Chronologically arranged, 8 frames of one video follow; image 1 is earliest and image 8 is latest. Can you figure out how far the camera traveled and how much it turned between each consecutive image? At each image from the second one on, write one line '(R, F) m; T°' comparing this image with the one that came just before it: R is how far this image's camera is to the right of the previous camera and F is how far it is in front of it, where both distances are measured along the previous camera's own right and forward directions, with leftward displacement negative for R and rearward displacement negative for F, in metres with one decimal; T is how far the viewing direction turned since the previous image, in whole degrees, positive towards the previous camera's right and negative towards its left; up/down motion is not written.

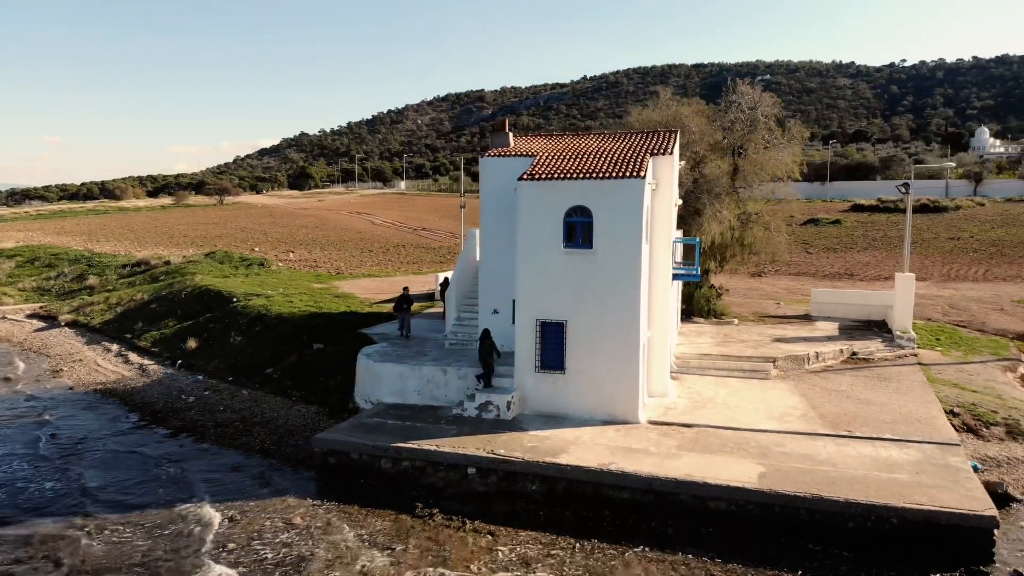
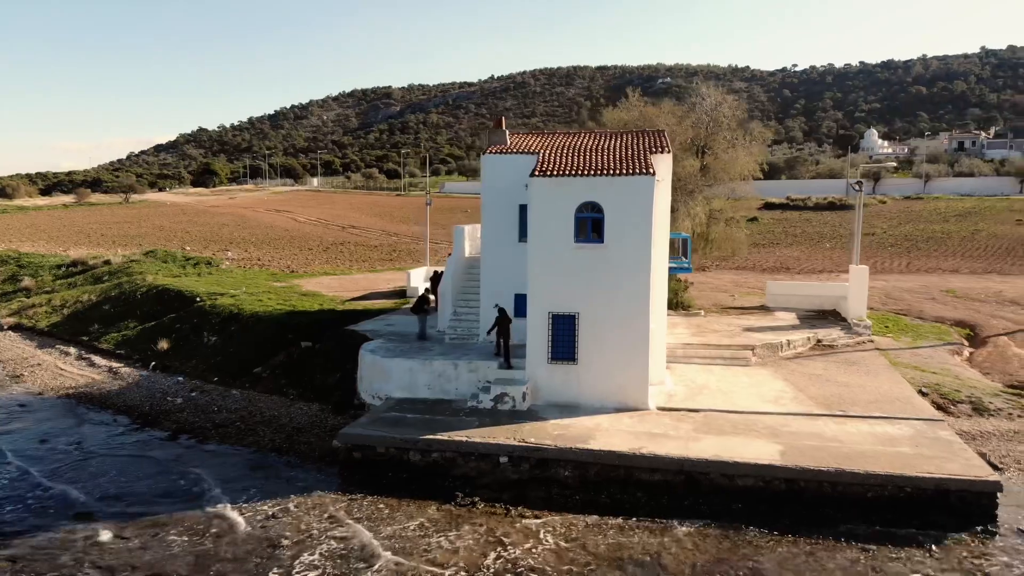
(-2.1, -0.3) m; +7°
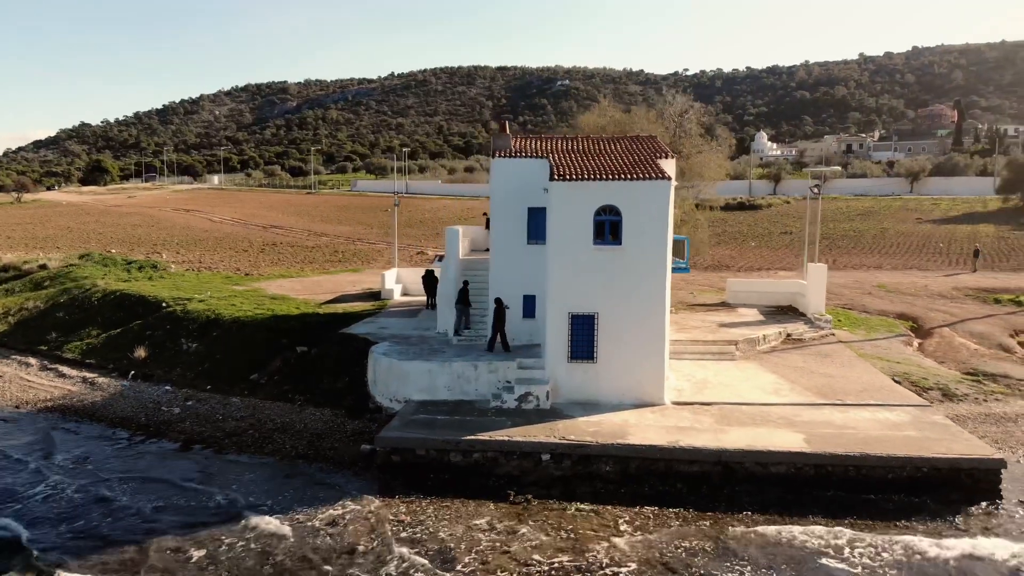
(-2.5, -0.2) m; +8°
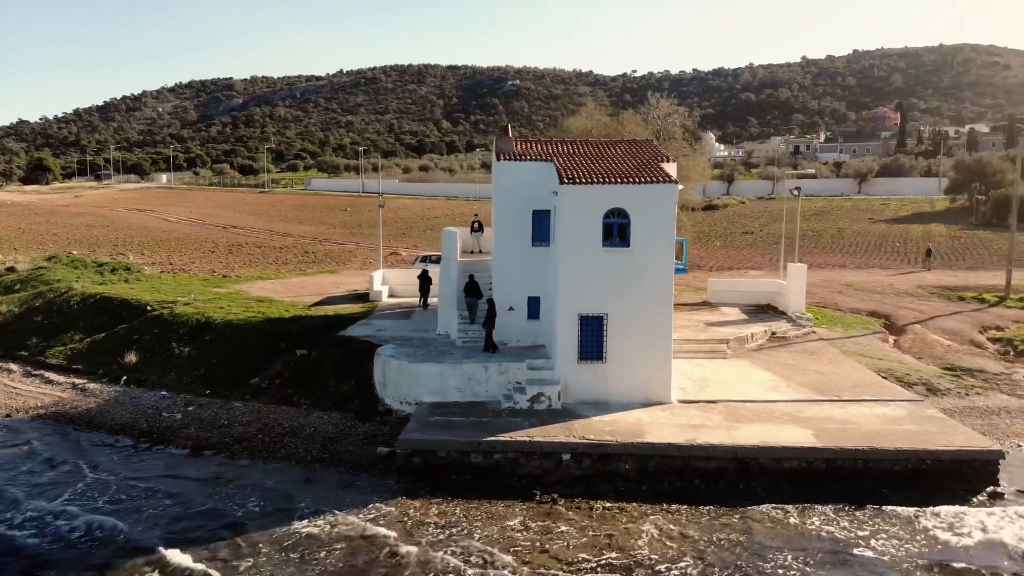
(-1.3, -0.1) m; +4°
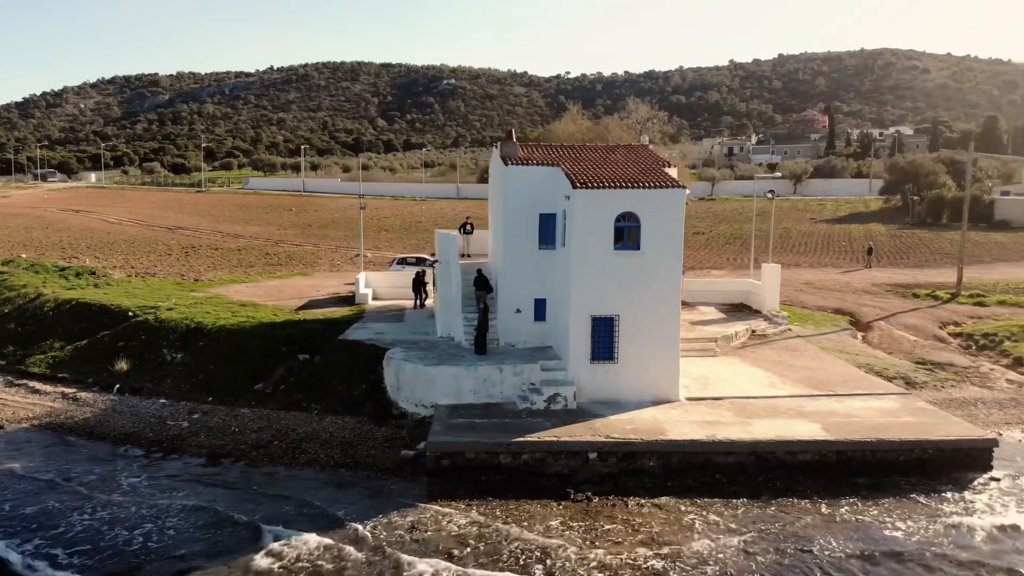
(-1.7, -0.2) m; +5°
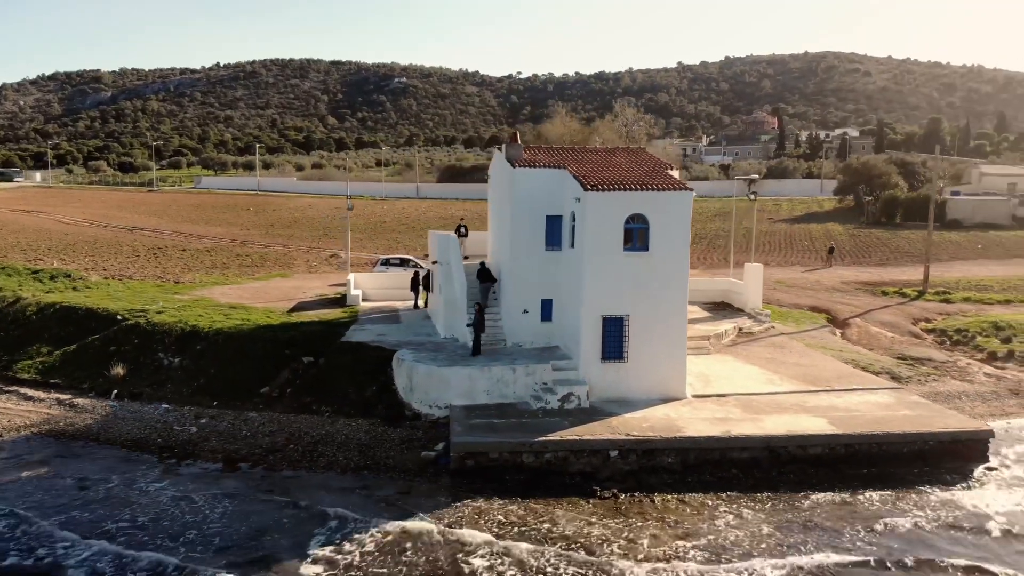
(-1.4, -0.1) m; +4°
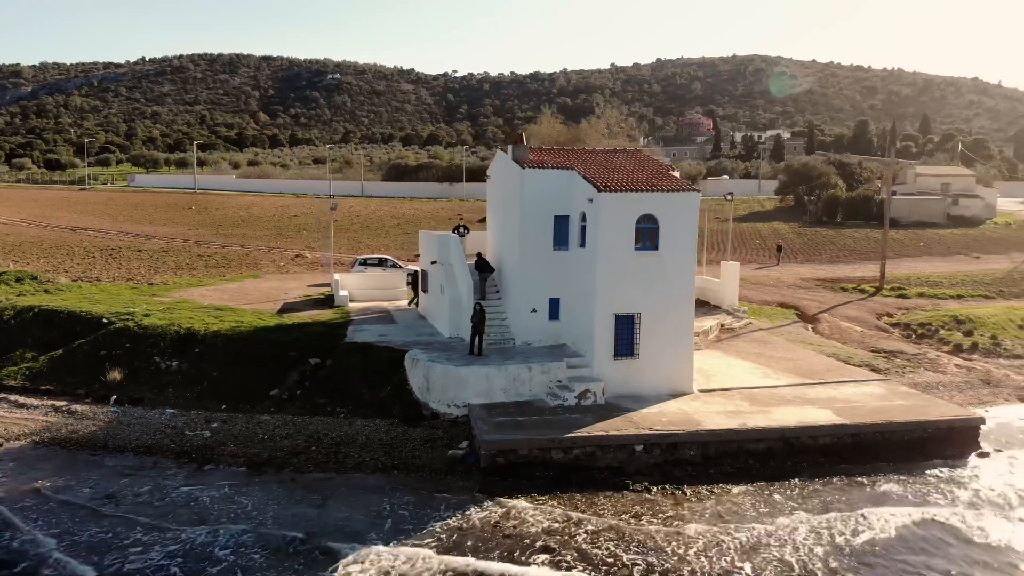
(-1.8, -0.1) m; +5°
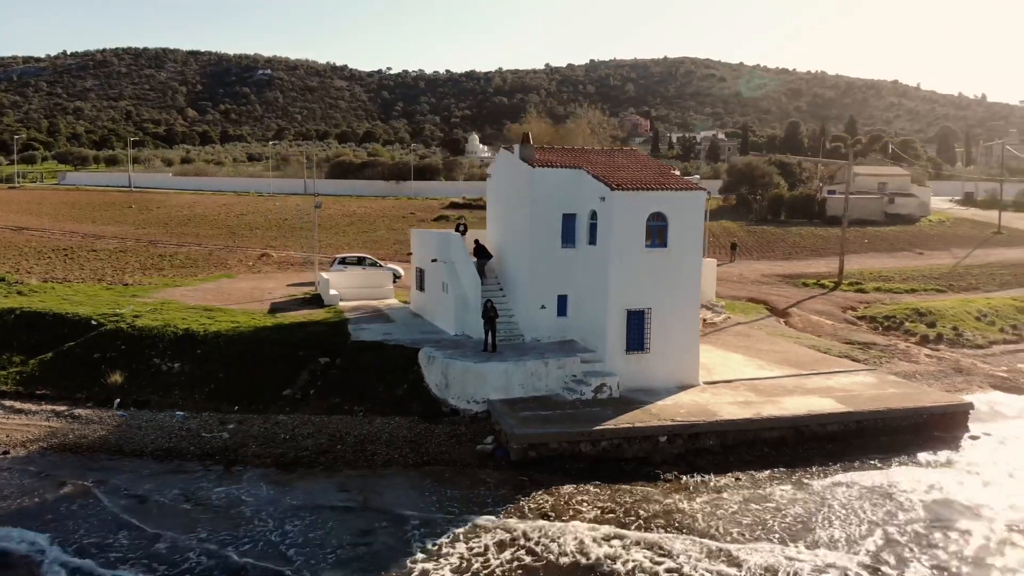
(-1.9, -0.1) m; +5°
